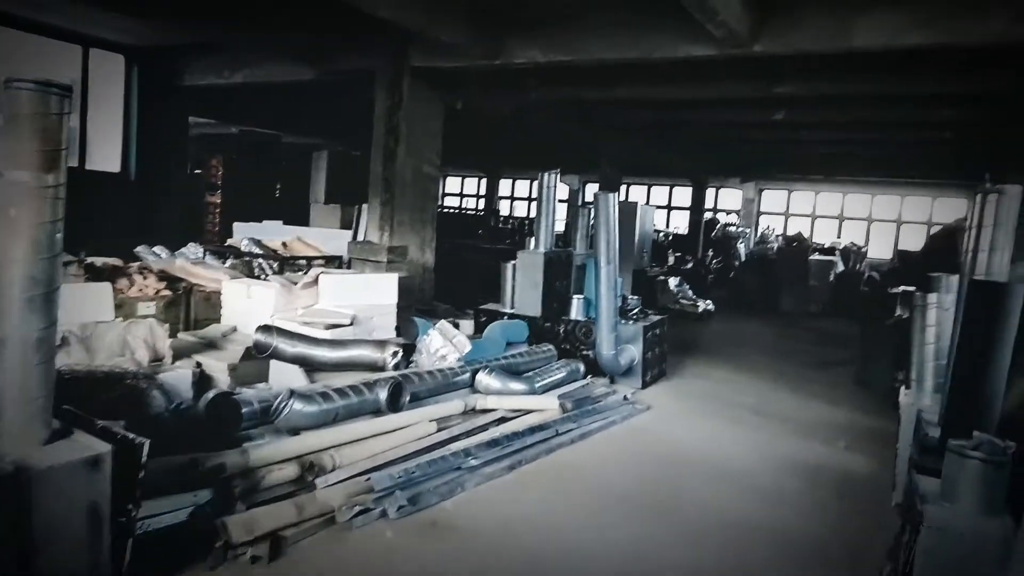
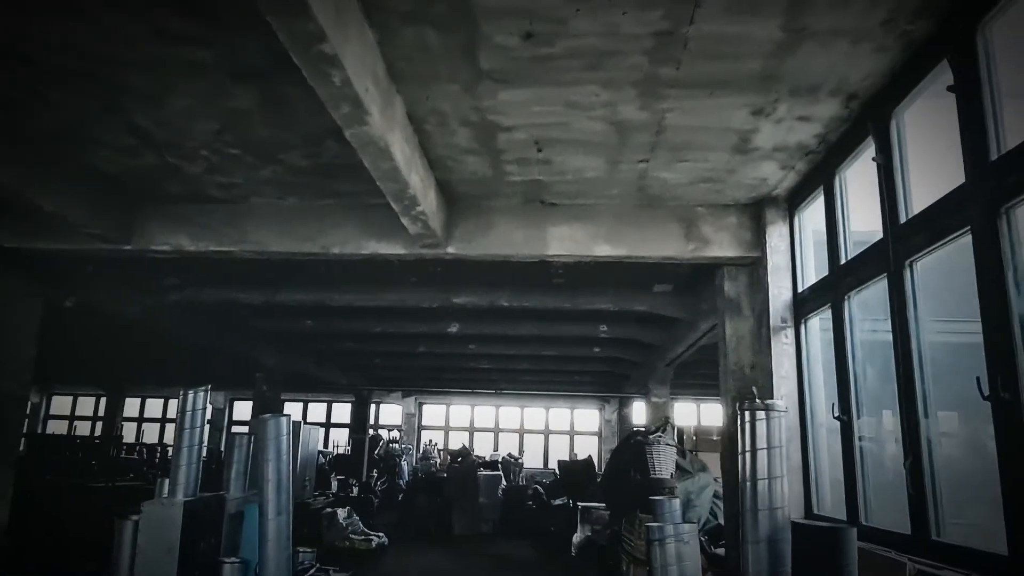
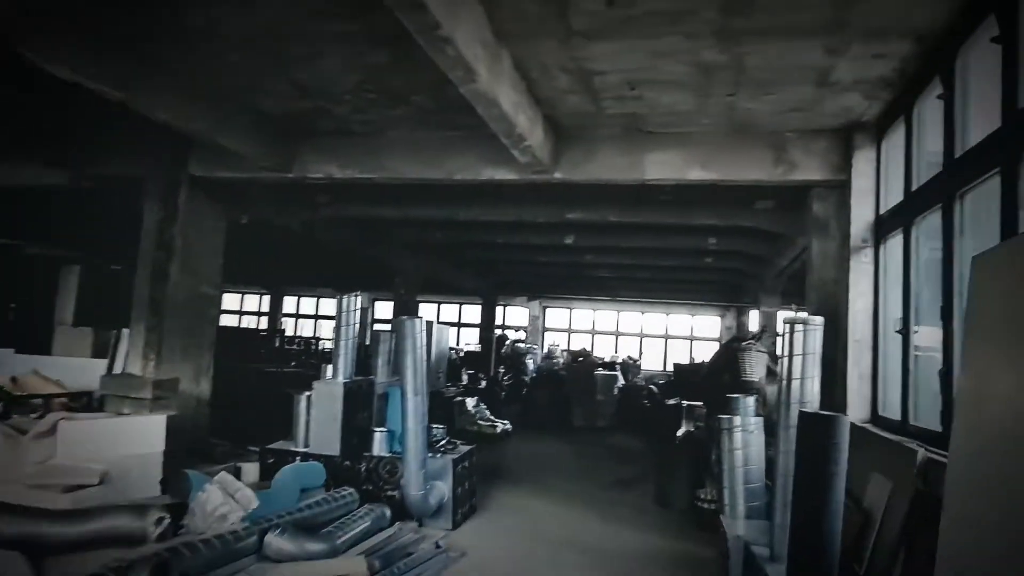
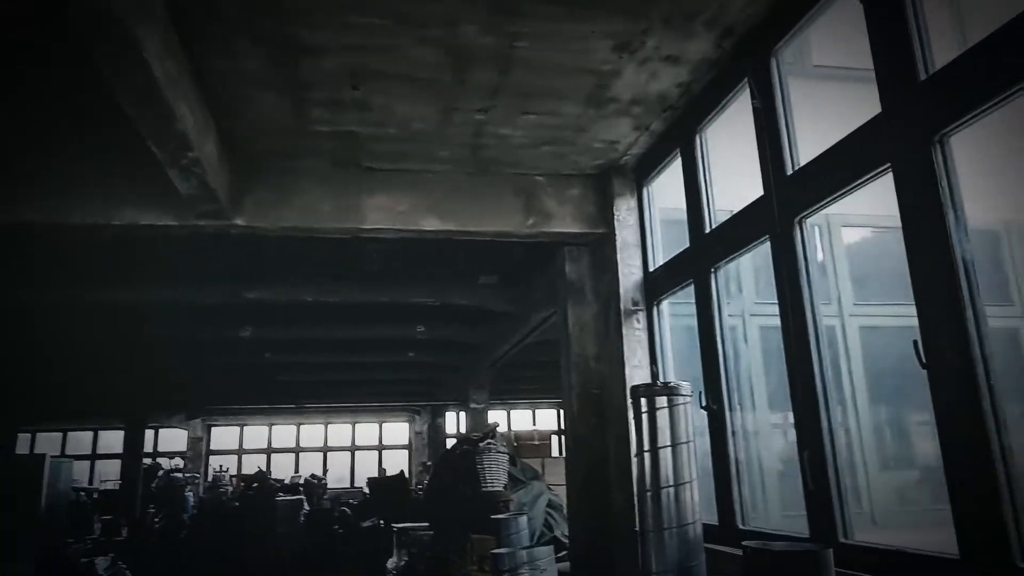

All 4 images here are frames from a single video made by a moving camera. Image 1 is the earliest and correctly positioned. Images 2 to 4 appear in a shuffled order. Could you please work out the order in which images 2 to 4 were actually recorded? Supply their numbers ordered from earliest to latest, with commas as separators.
3, 2, 4
